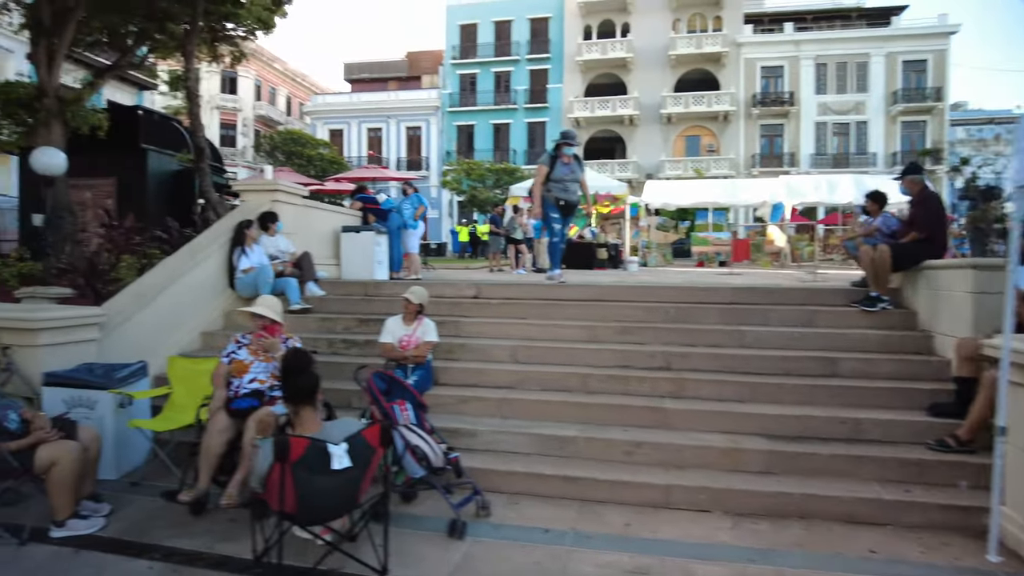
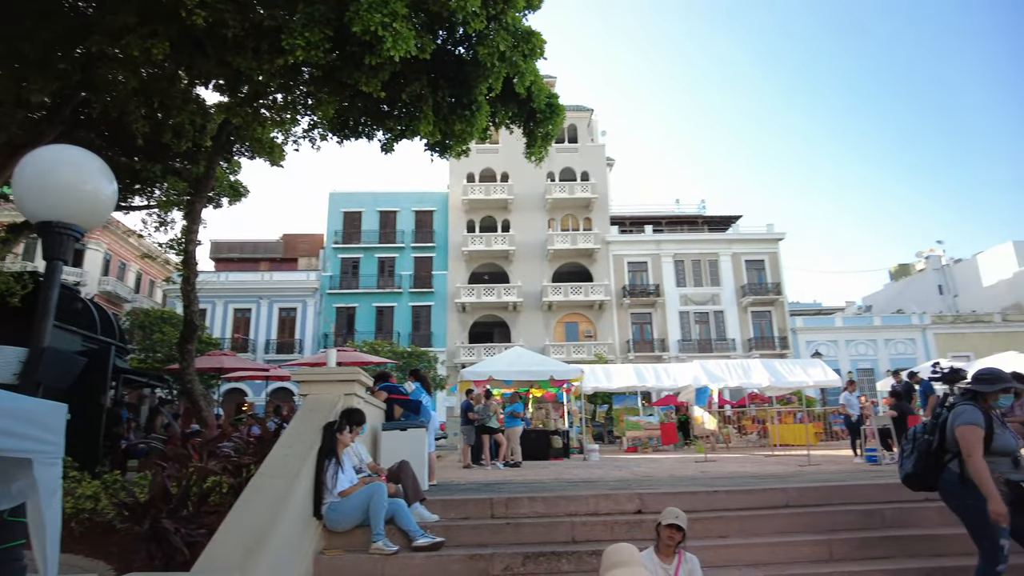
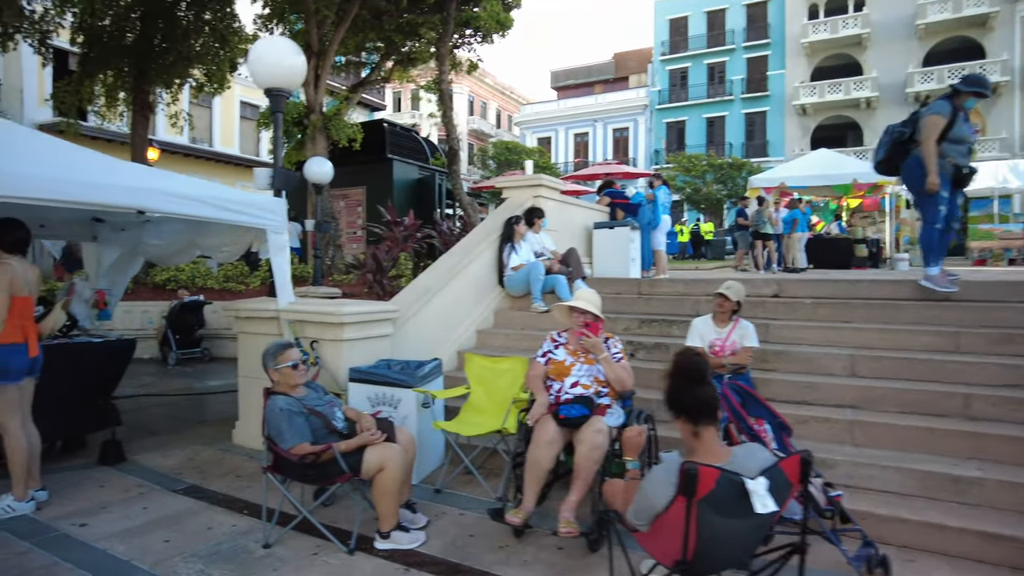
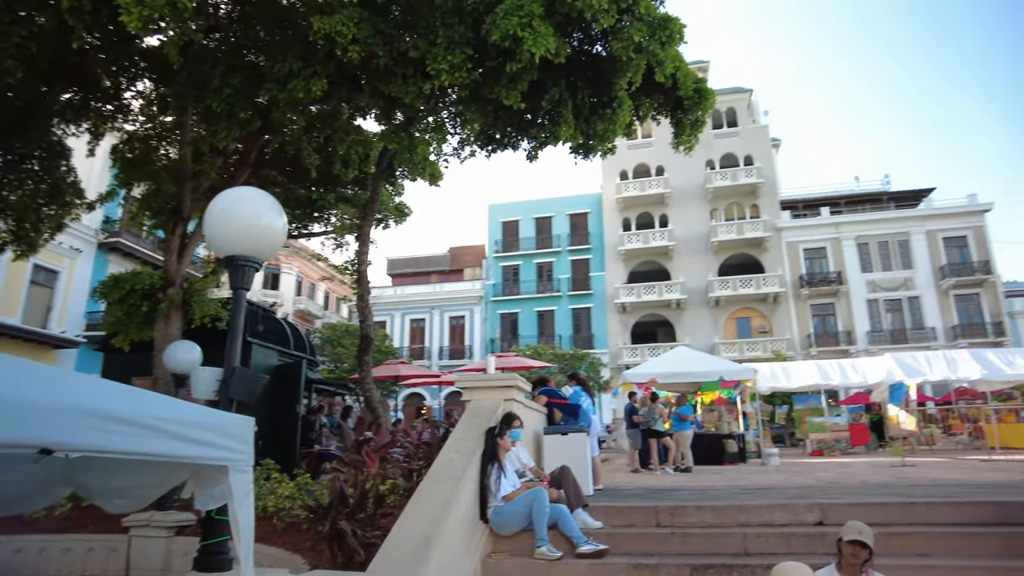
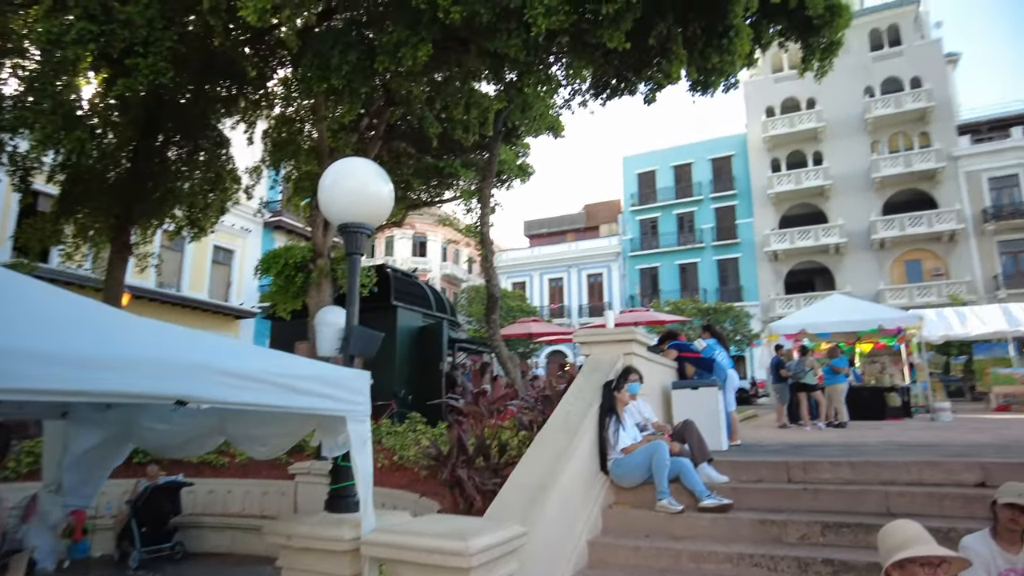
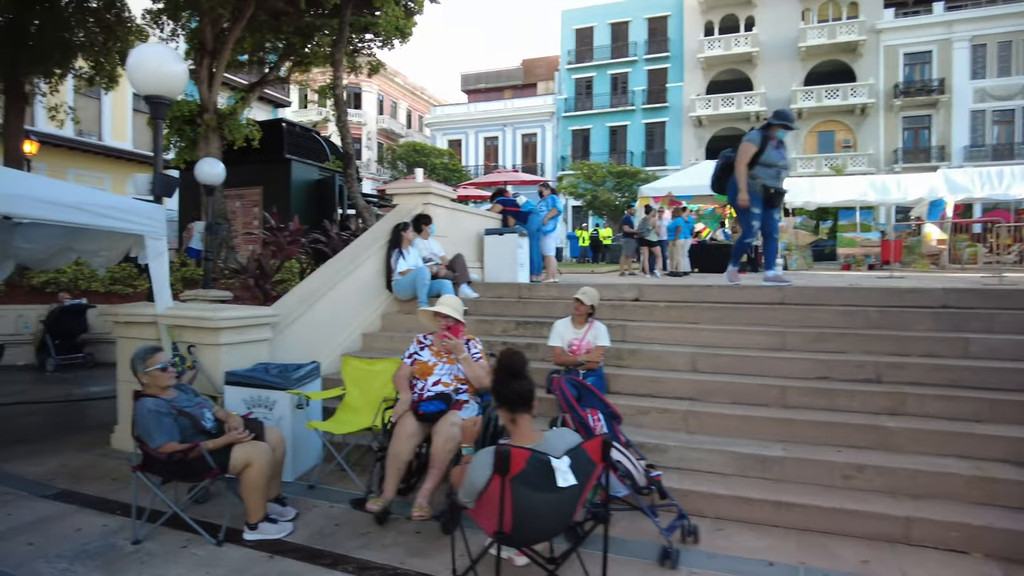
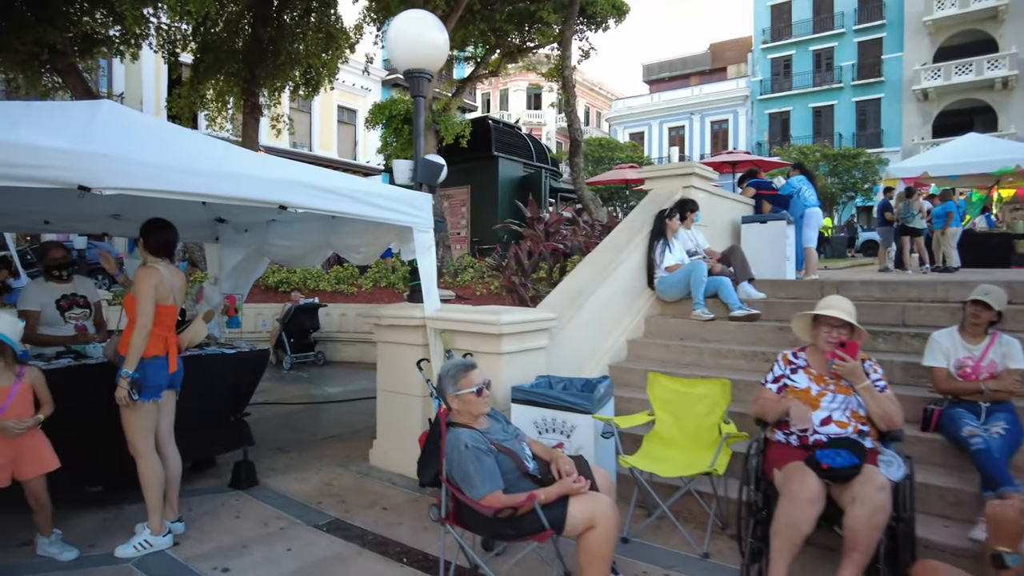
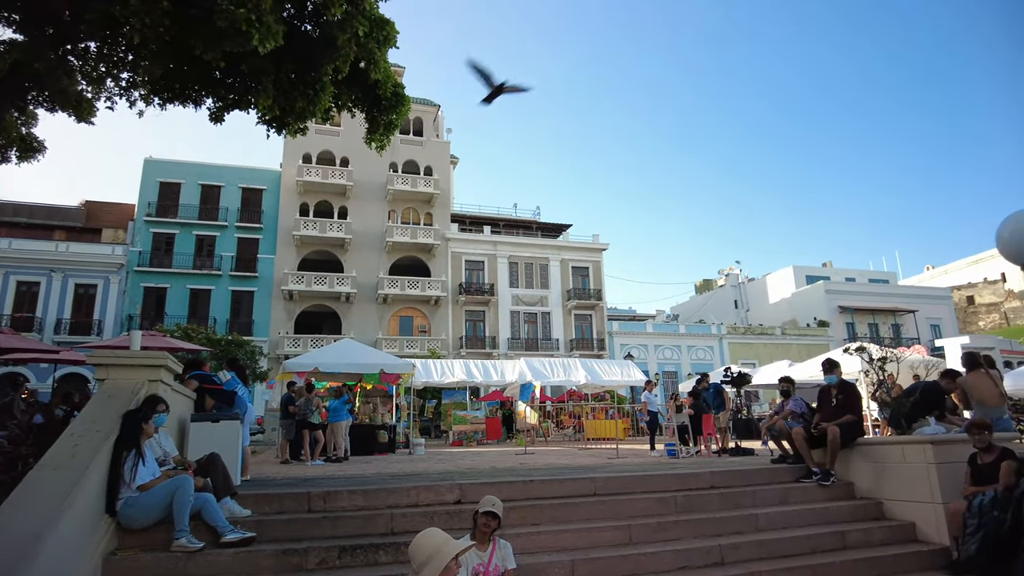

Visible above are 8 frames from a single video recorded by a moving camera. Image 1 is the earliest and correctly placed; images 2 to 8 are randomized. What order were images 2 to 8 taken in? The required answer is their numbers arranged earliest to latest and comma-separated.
6, 3, 7, 5, 4, 2, 8
